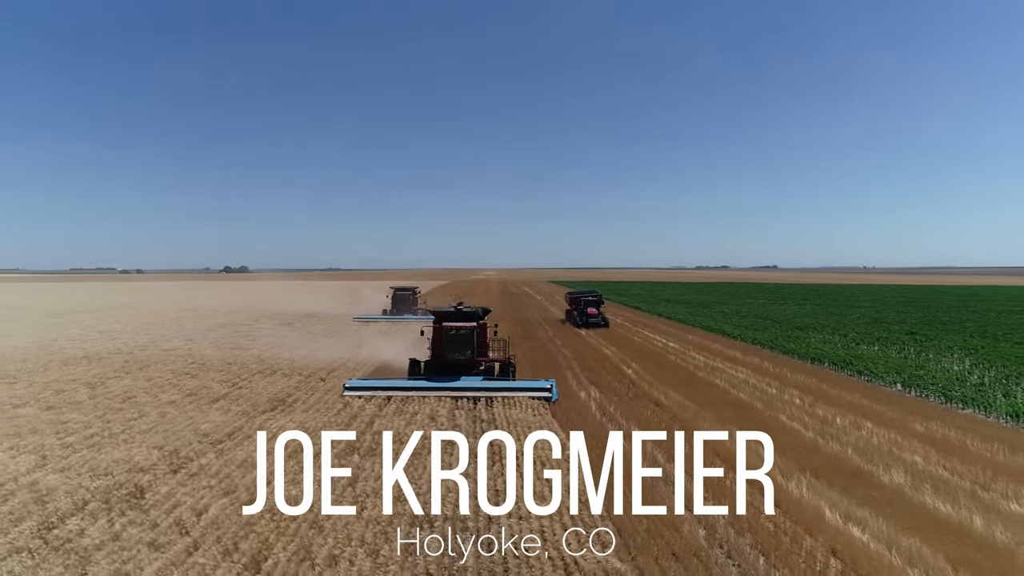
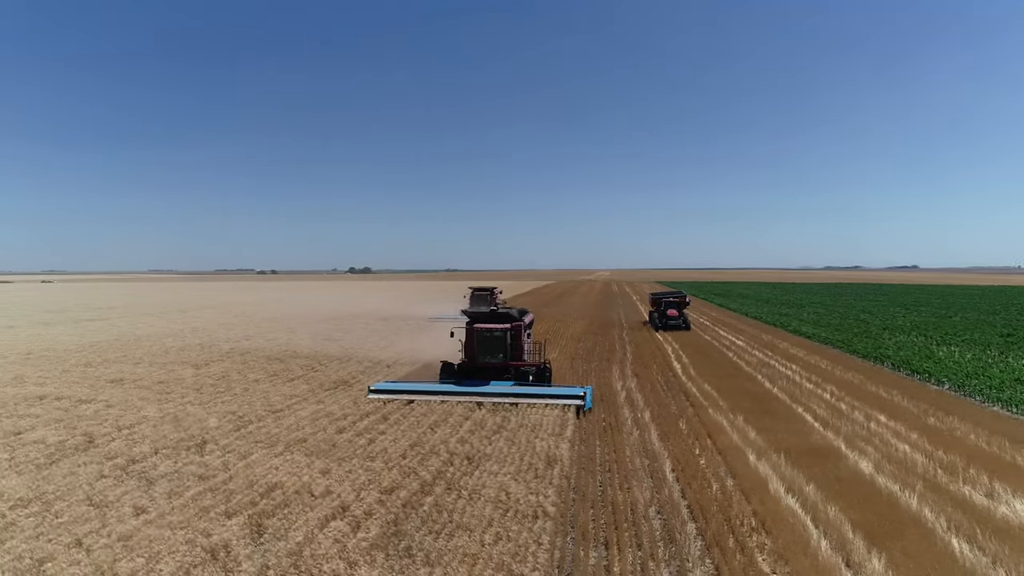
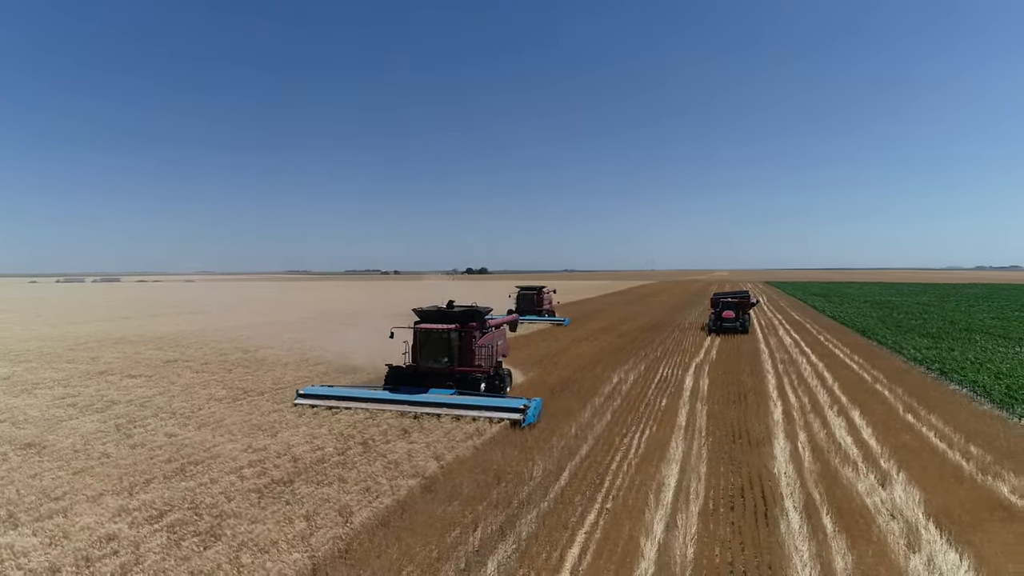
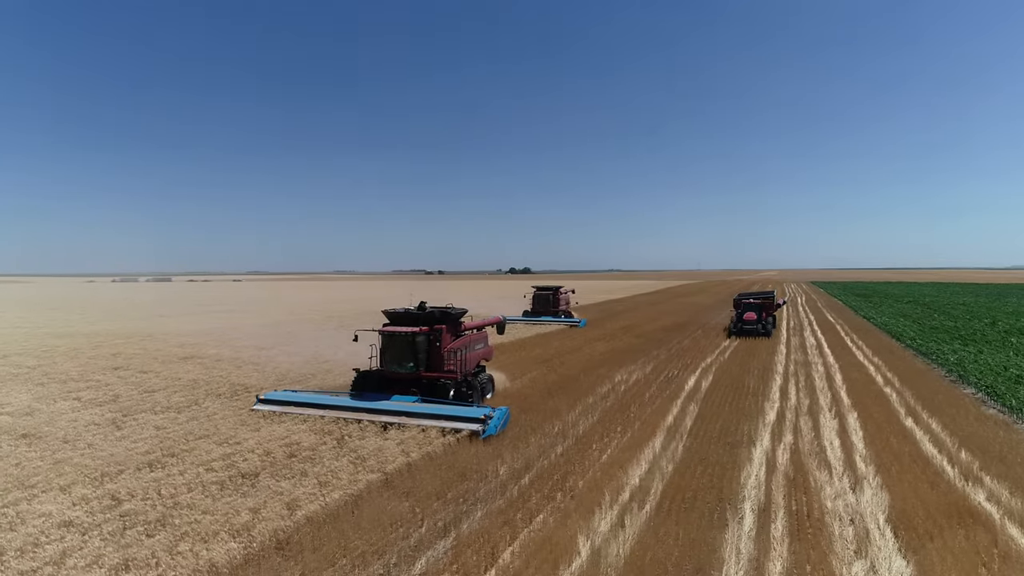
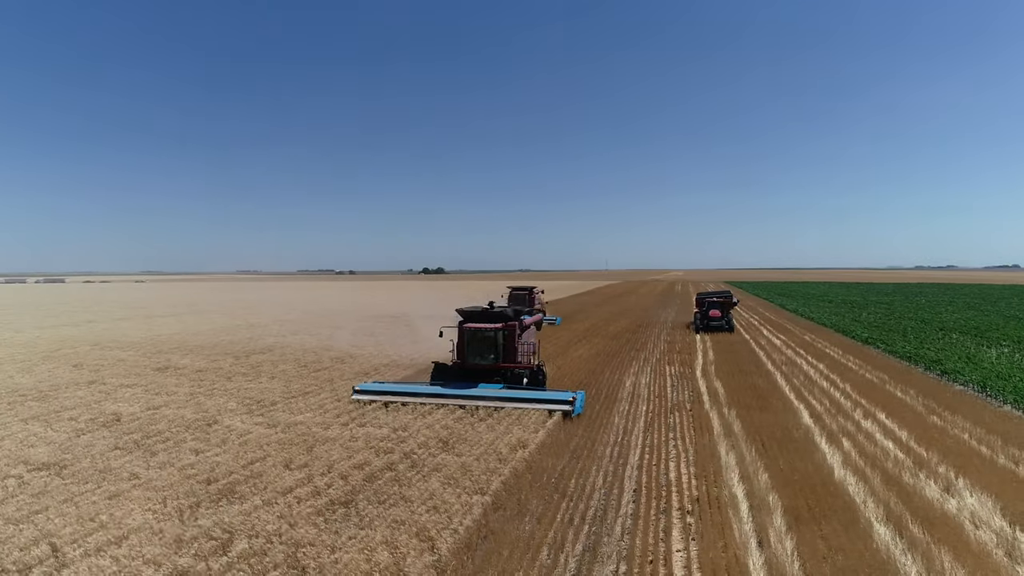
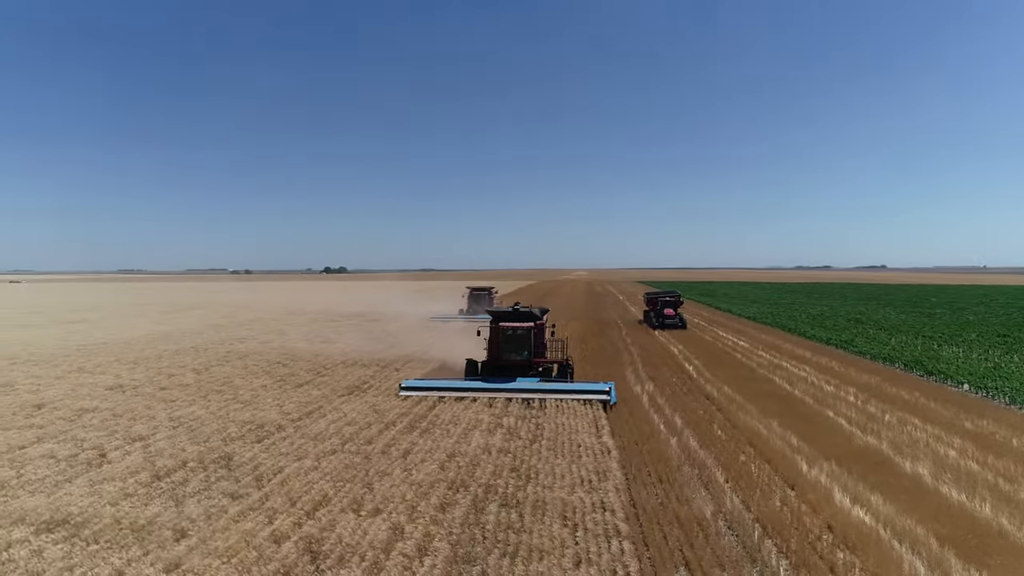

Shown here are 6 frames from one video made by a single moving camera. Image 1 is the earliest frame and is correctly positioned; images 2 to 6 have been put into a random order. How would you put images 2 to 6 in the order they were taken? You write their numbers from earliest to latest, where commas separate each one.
6, 2, 5, 3, 4
